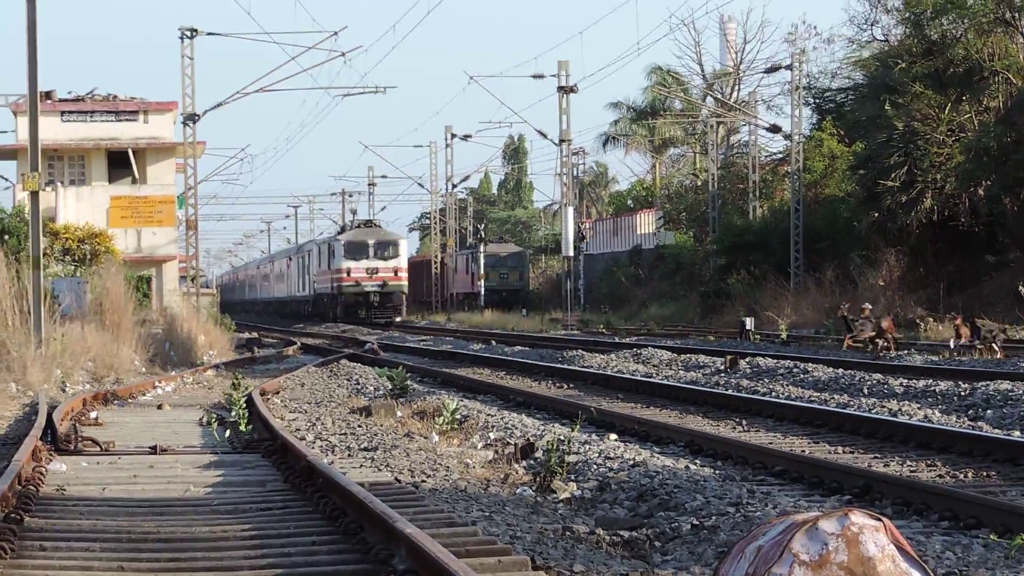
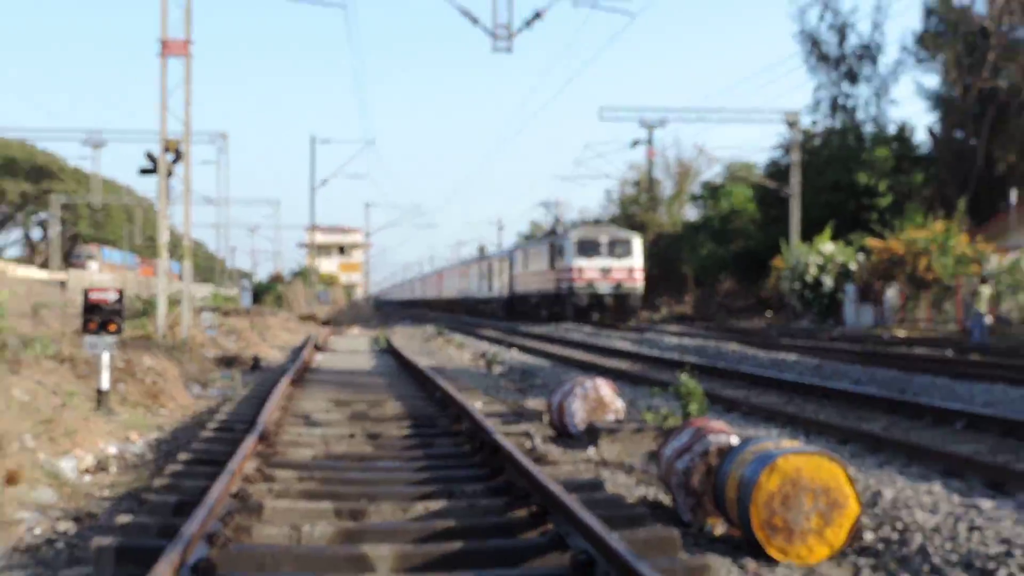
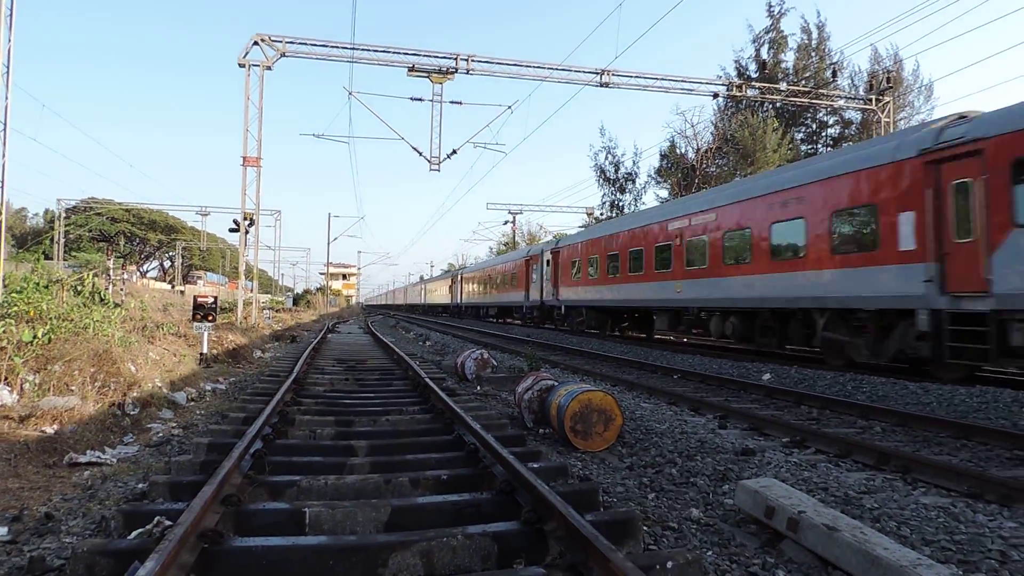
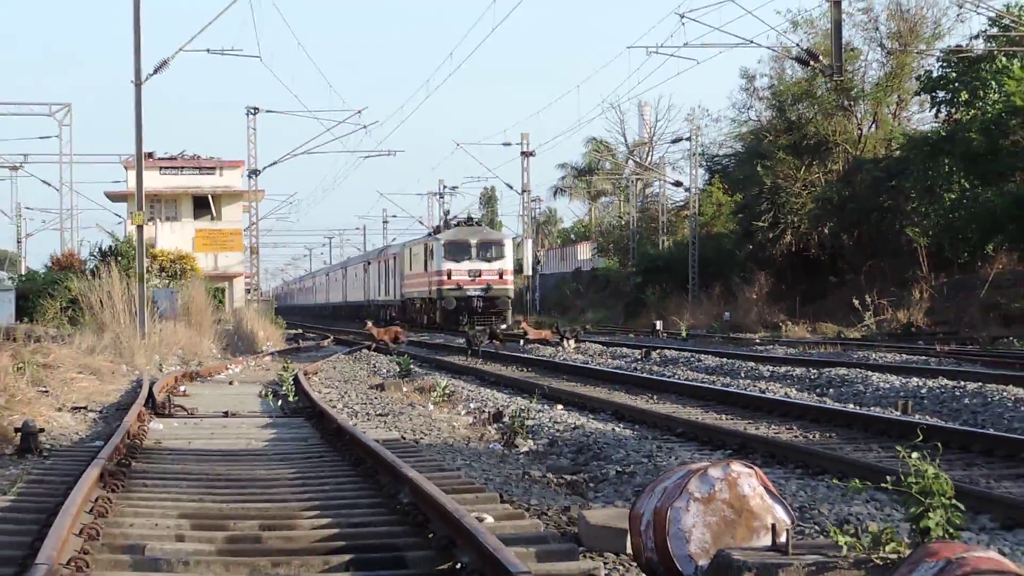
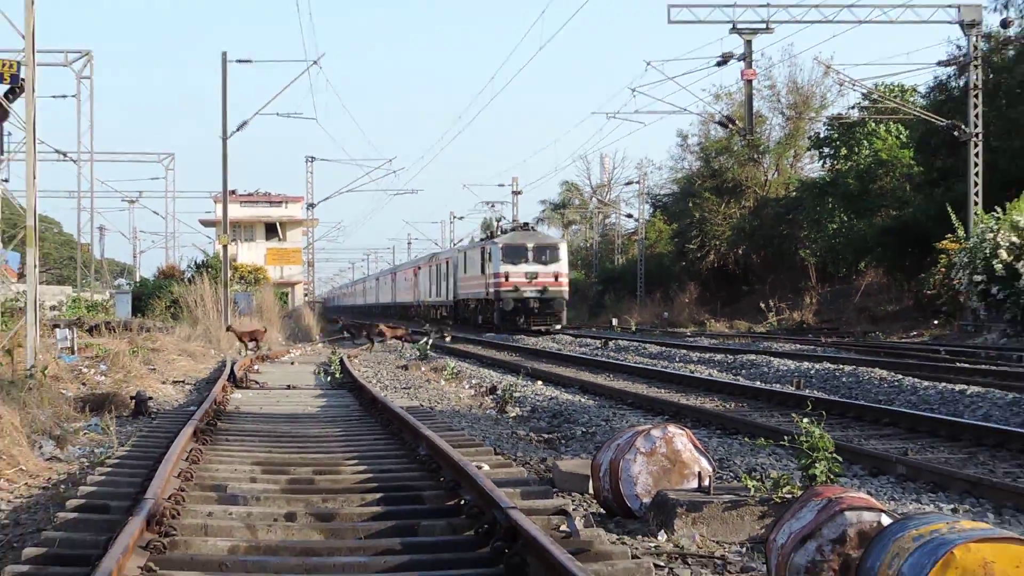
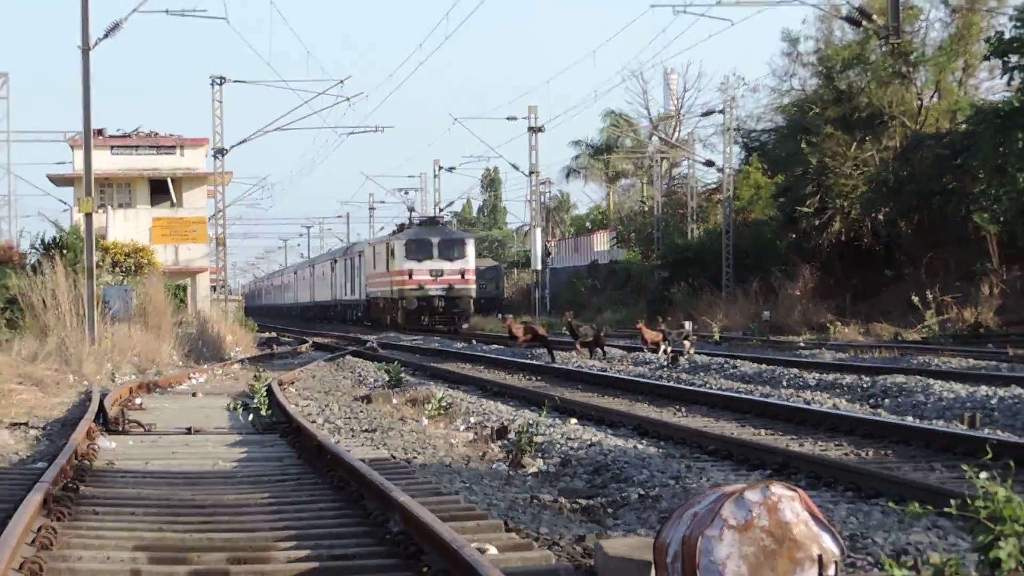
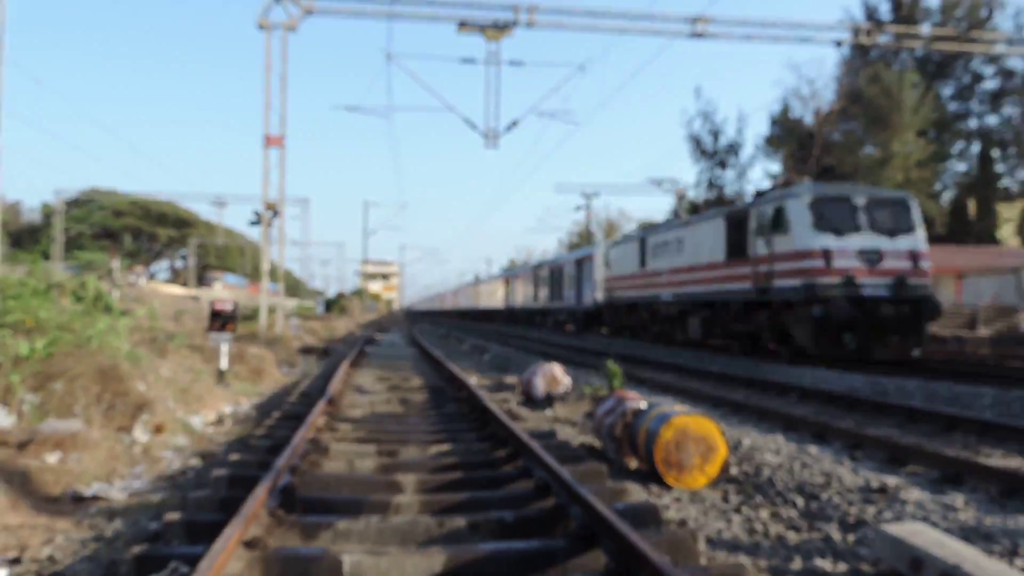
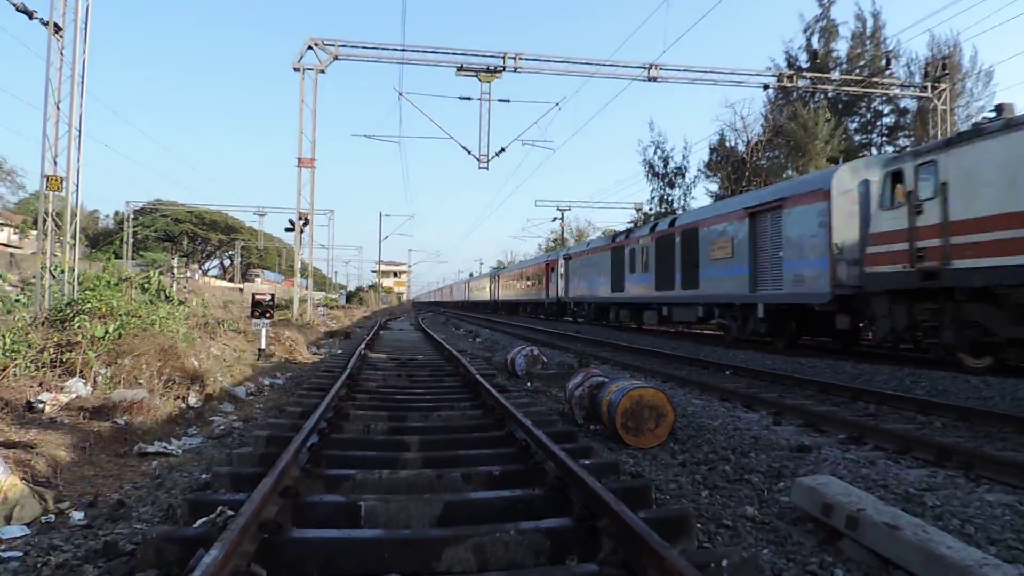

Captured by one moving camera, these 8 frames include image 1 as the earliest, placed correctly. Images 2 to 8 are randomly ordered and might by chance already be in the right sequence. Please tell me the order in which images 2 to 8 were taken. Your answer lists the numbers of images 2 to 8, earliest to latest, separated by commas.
6, 4, 5, 2, 7, 8, 3
